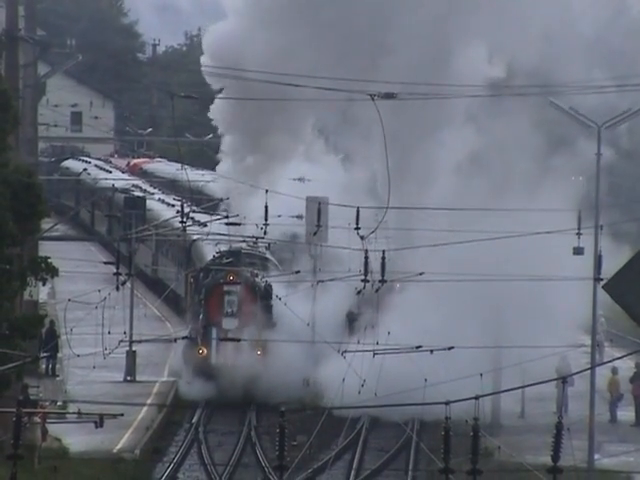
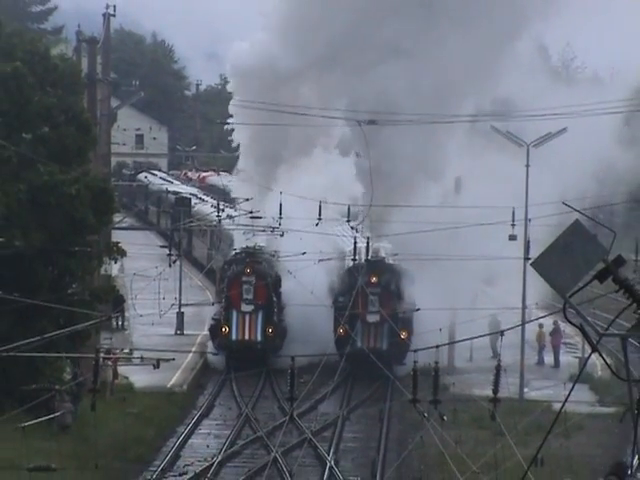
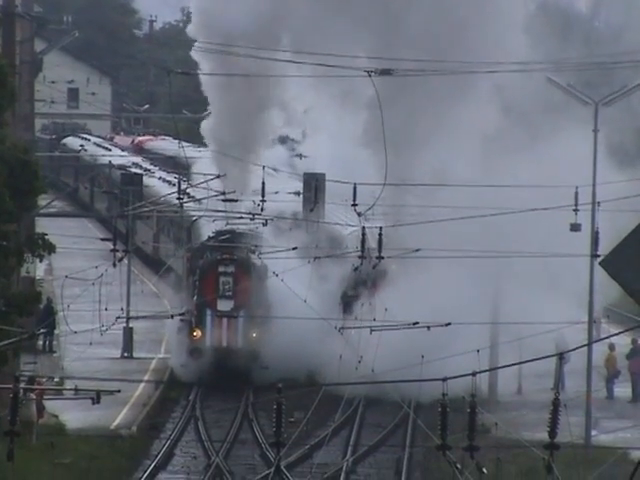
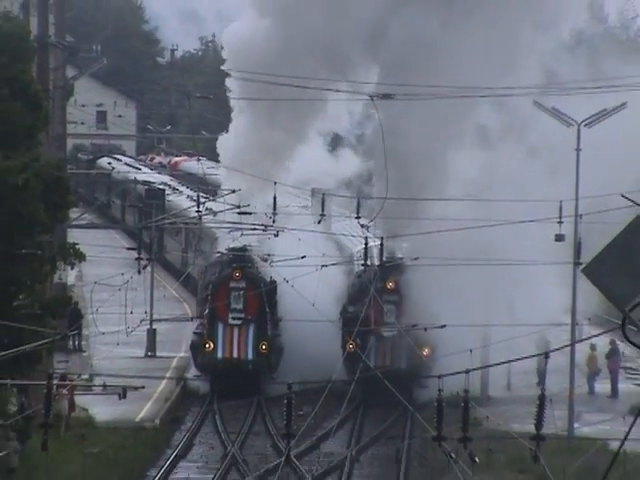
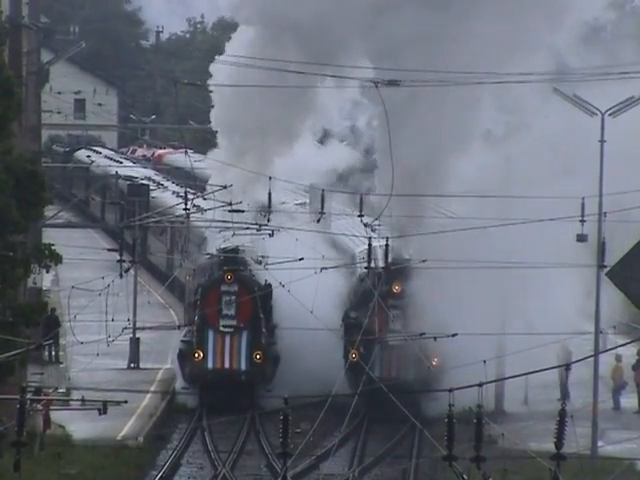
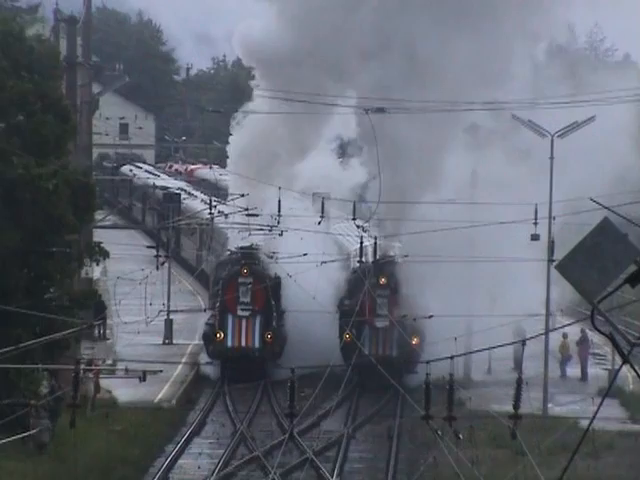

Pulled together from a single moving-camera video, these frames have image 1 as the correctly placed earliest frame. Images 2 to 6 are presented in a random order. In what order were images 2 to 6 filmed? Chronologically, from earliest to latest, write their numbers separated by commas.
3, 5, 4, 6, 2
